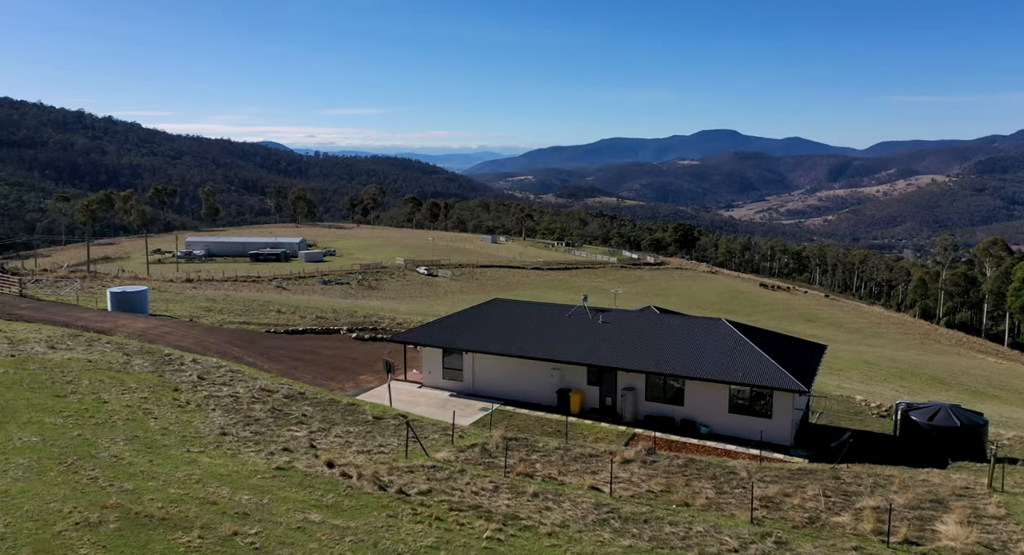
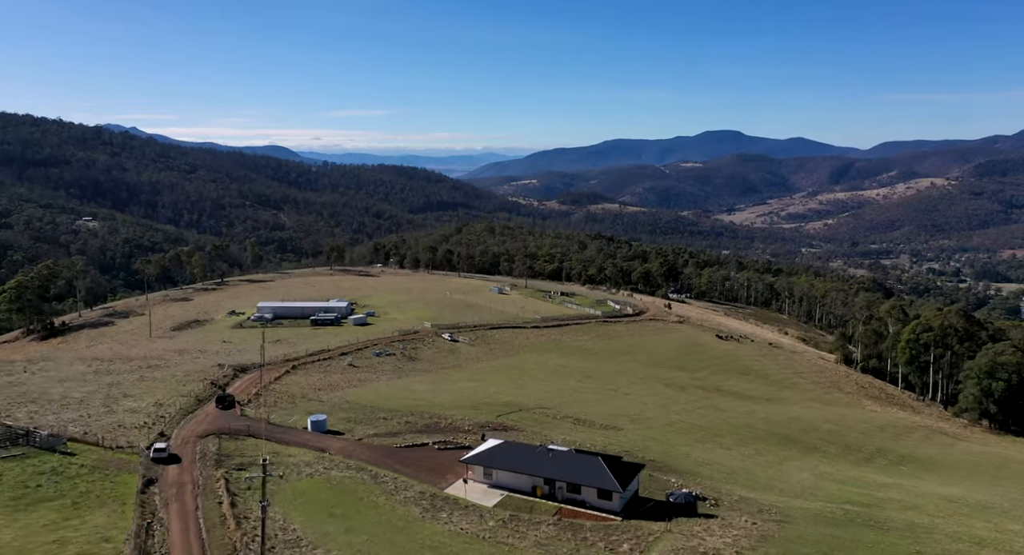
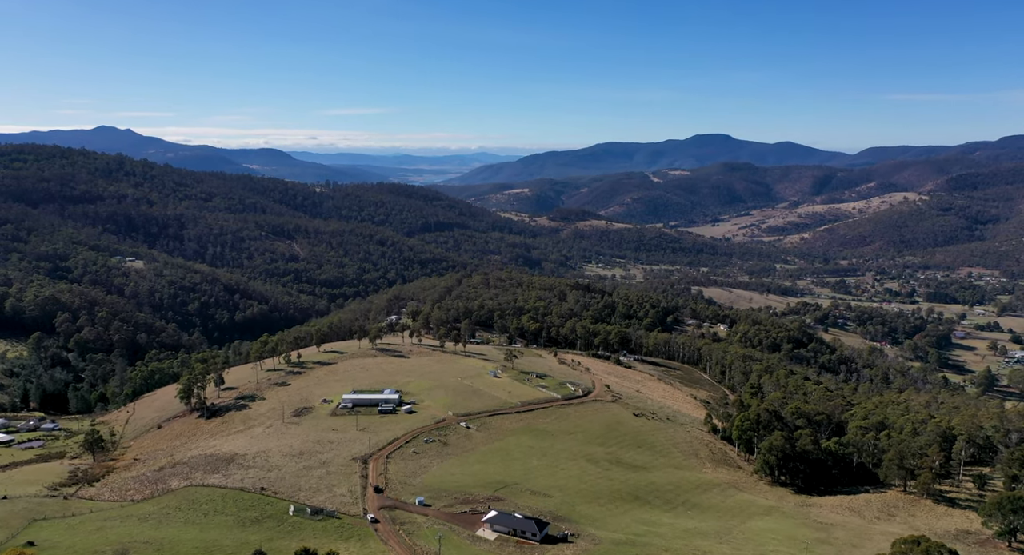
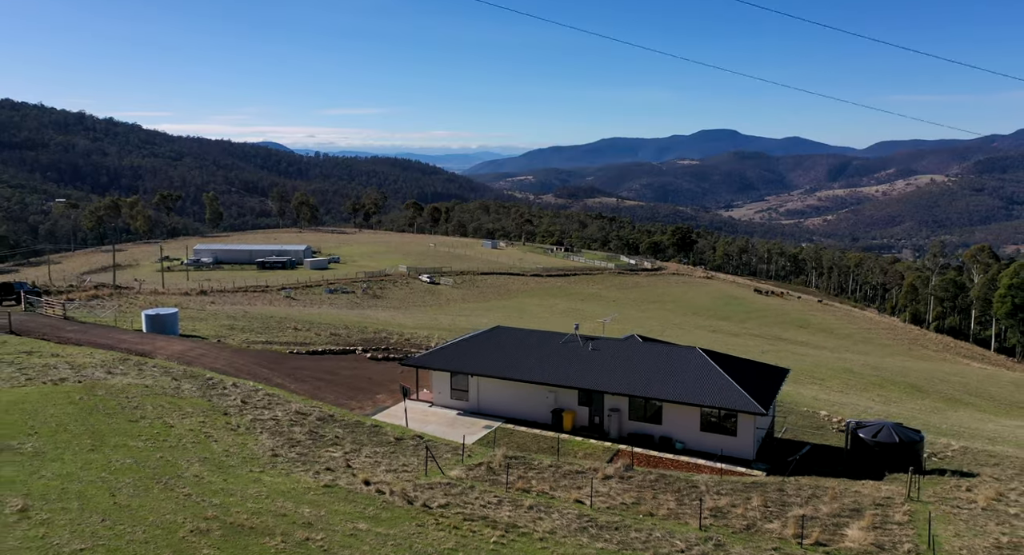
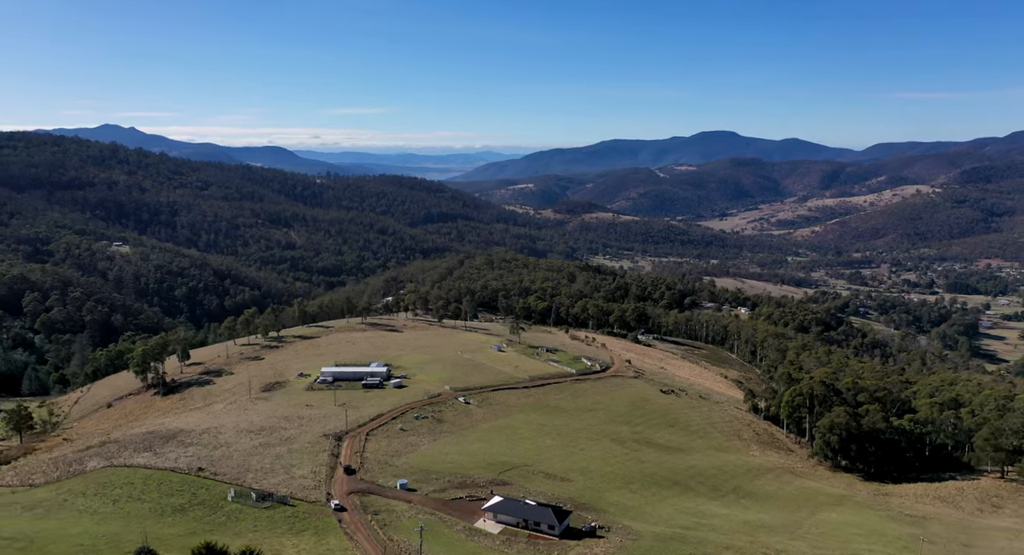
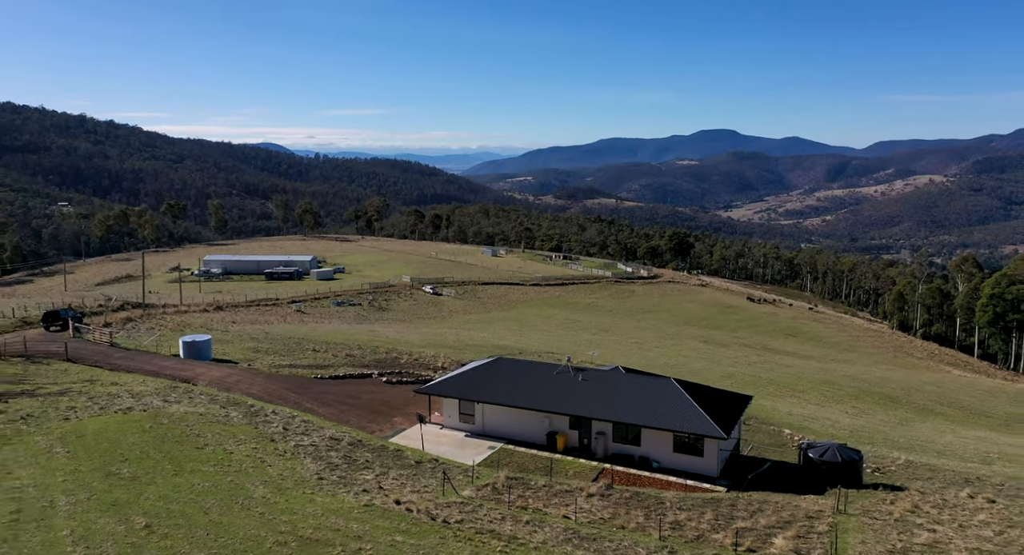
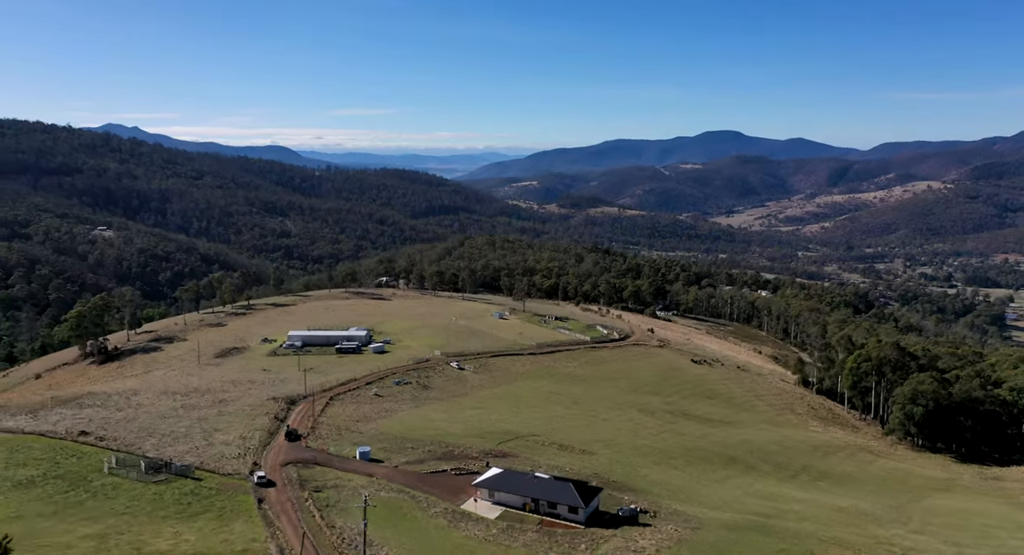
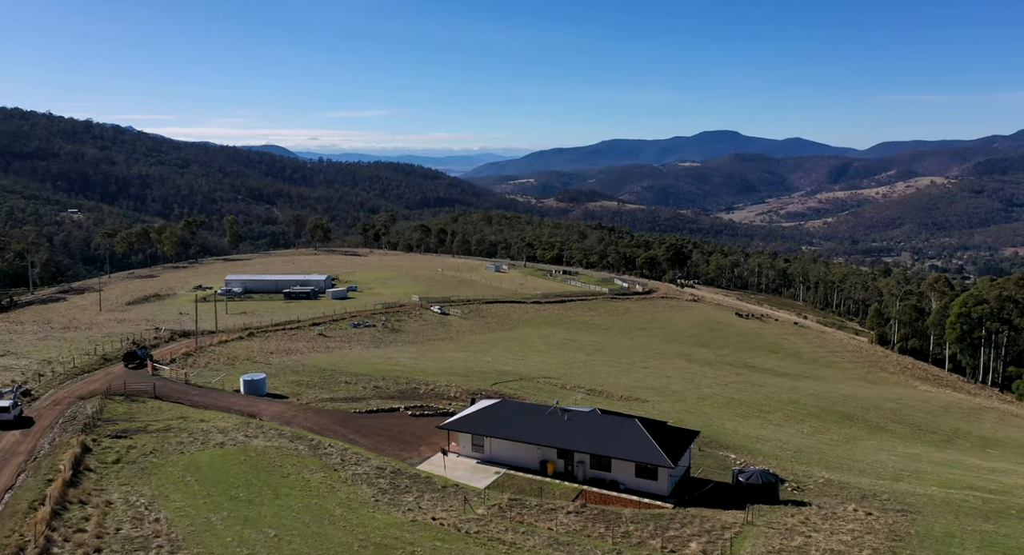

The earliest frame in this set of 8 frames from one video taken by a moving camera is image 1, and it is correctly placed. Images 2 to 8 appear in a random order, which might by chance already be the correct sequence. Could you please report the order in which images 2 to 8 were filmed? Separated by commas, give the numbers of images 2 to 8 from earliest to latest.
4, 6, 8, 2, 7, 5, 3
